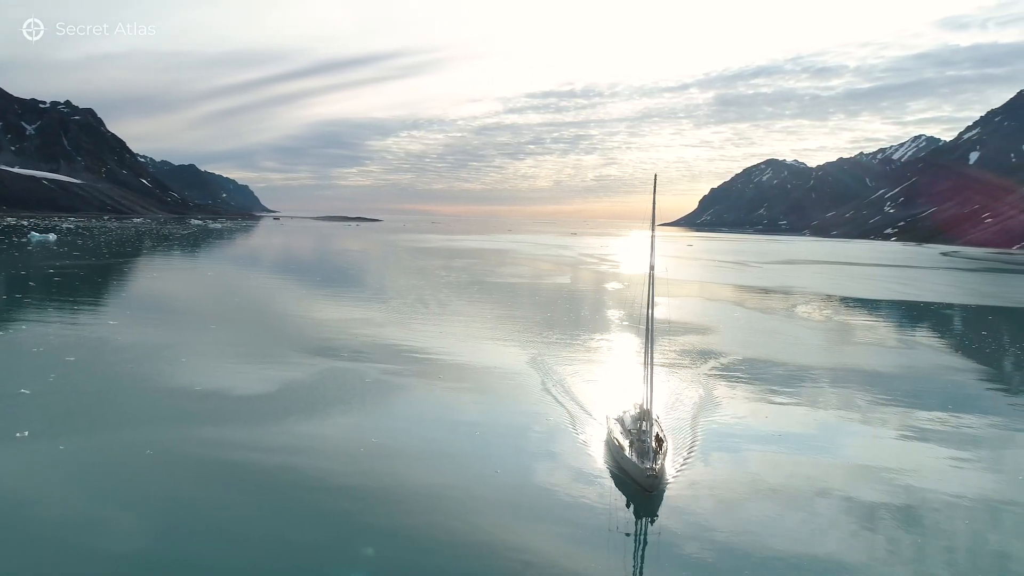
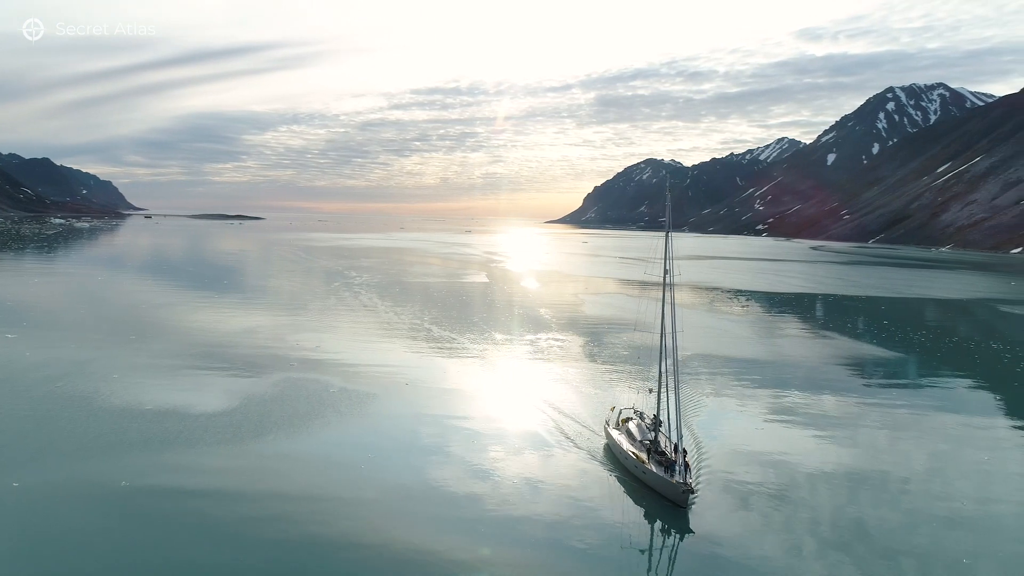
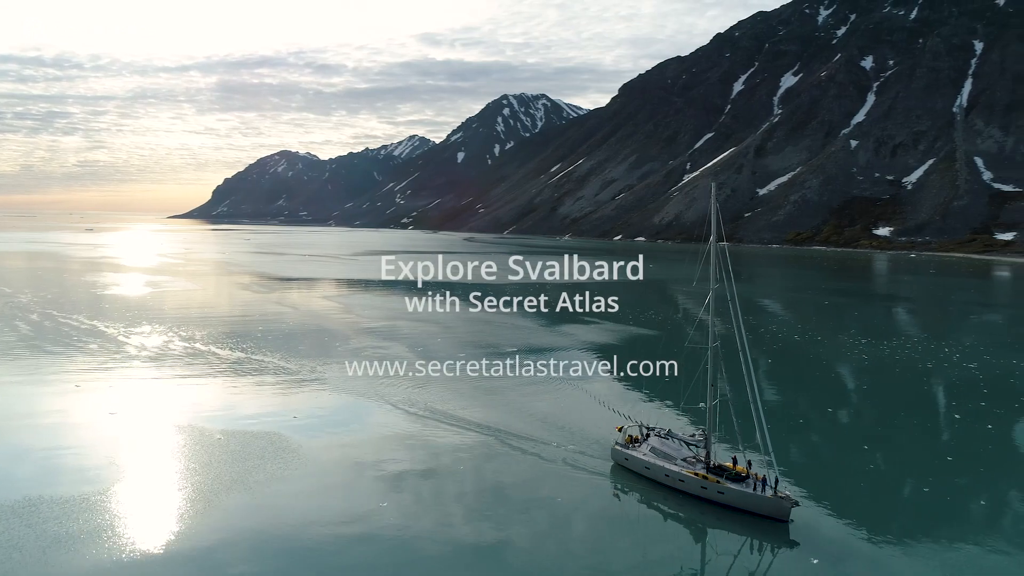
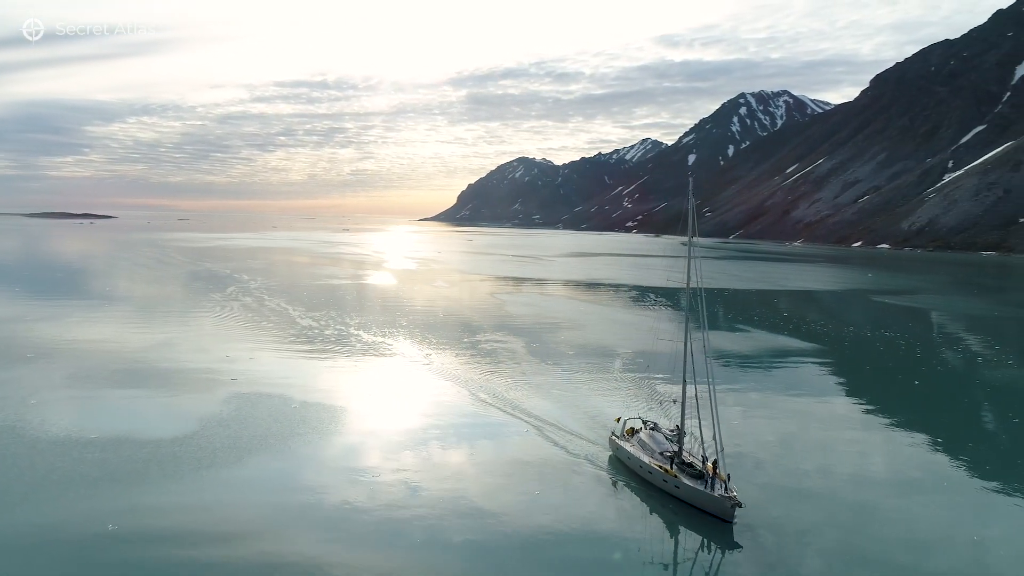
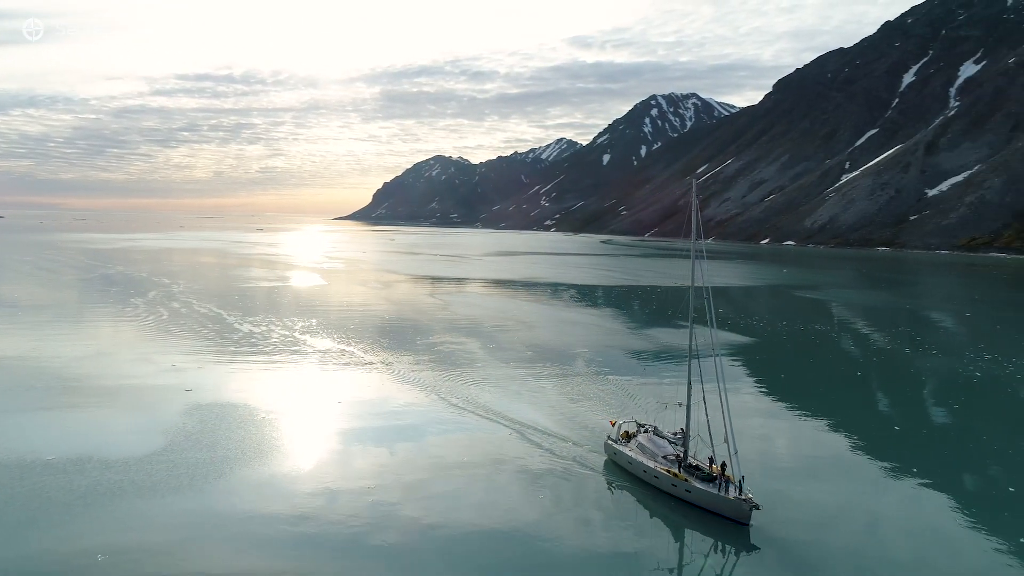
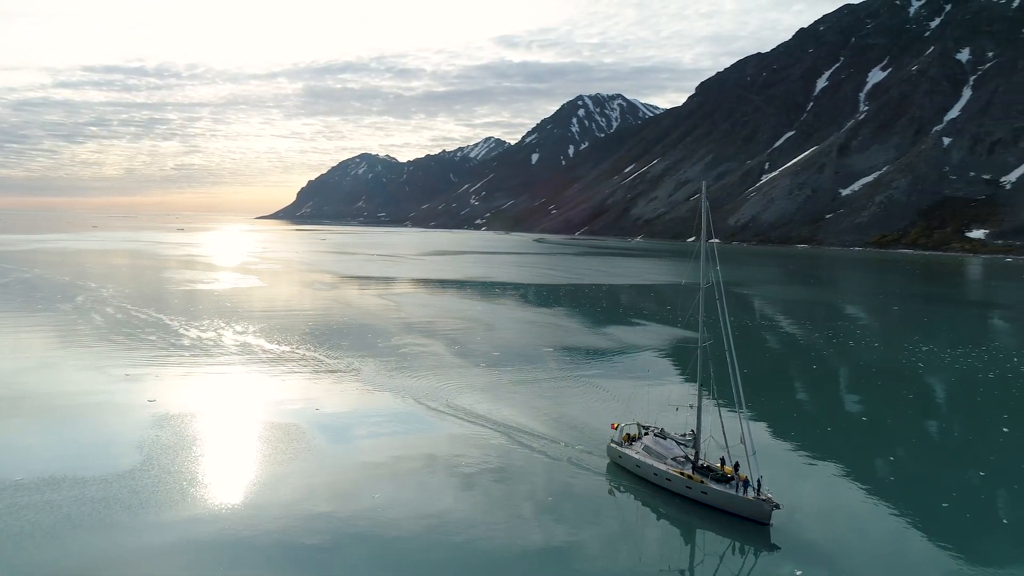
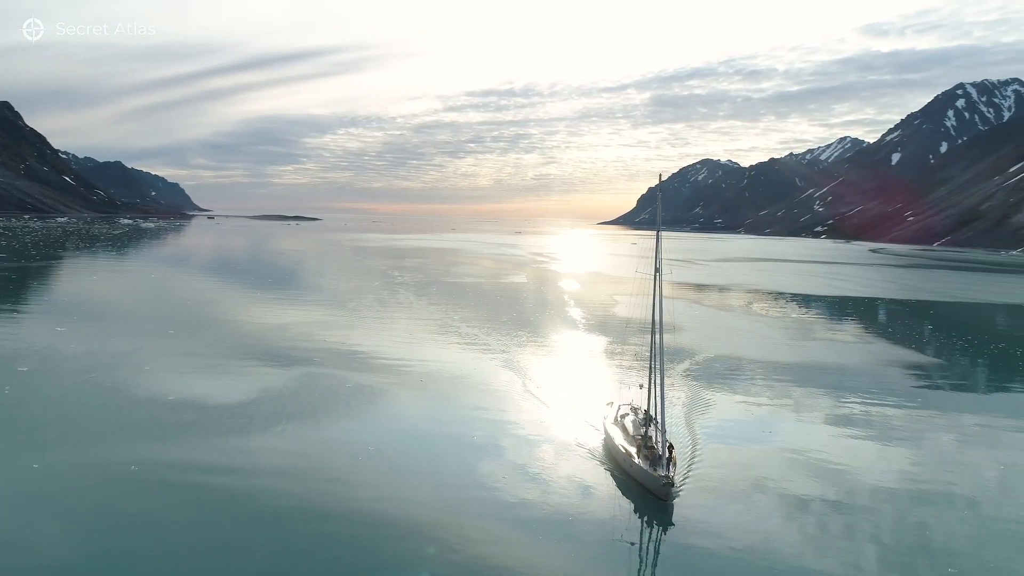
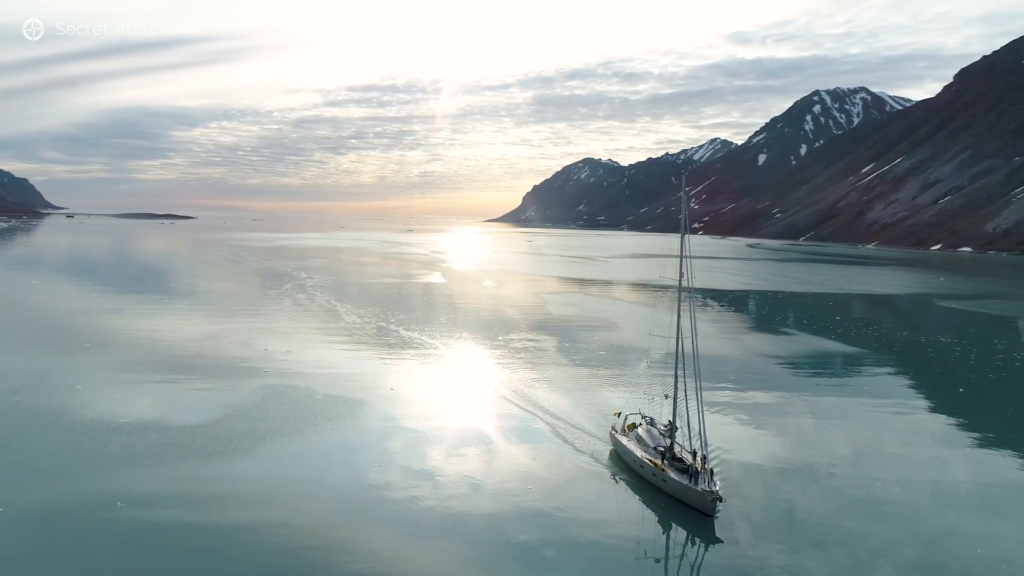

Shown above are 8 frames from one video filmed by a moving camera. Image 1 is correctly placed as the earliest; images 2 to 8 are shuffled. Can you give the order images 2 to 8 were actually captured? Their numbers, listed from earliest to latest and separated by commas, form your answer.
7, 2, 8, 4, 5, 6, 3
